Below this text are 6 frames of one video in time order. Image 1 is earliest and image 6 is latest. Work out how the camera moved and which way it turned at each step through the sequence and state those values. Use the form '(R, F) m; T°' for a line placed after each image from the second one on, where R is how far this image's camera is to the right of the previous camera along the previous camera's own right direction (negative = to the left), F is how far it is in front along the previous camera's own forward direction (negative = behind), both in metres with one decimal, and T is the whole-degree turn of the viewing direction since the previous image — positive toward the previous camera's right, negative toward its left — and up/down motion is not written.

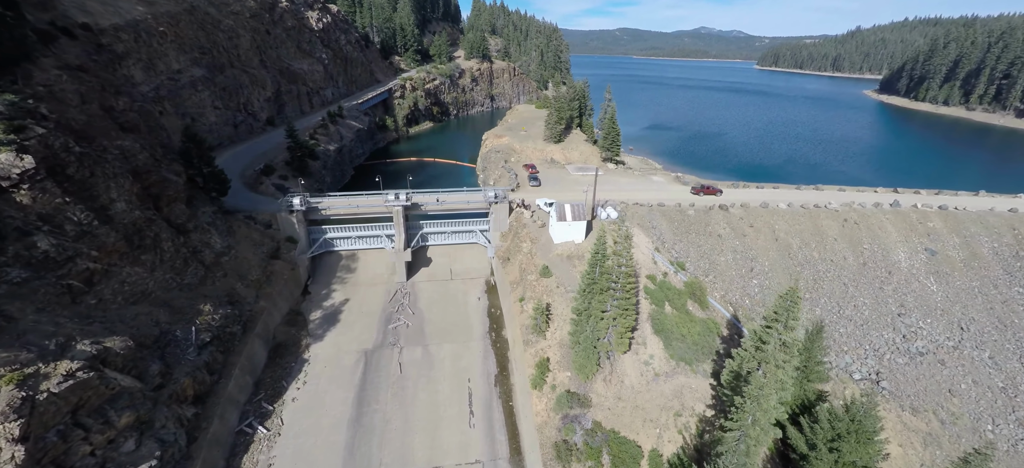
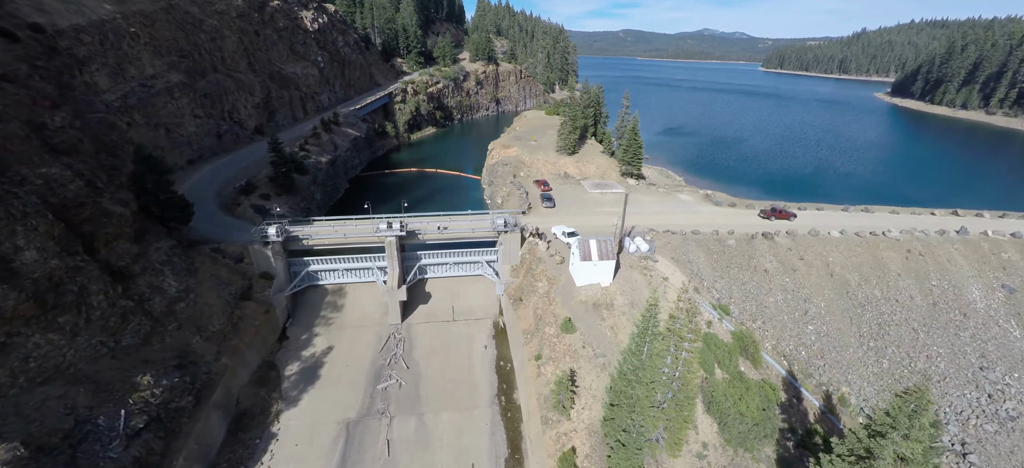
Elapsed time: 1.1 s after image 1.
(-0.8, +5.7) m; -1°
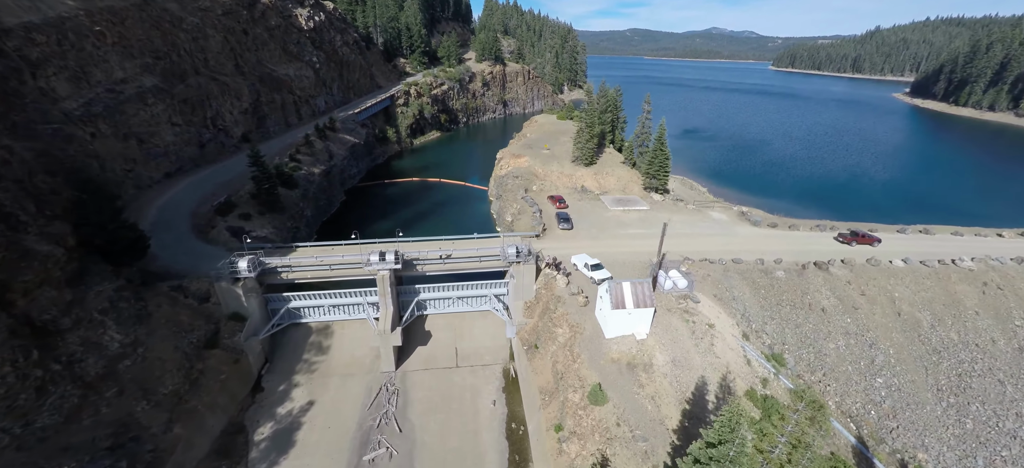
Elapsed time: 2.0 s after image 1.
(-0.7, +5.1) m; -1°
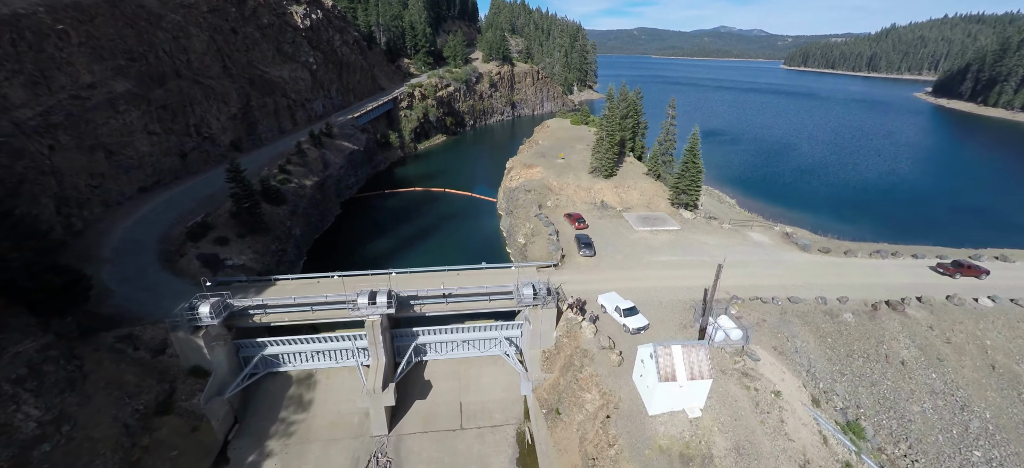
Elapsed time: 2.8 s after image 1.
(-0.7, +4.9) m; -1°
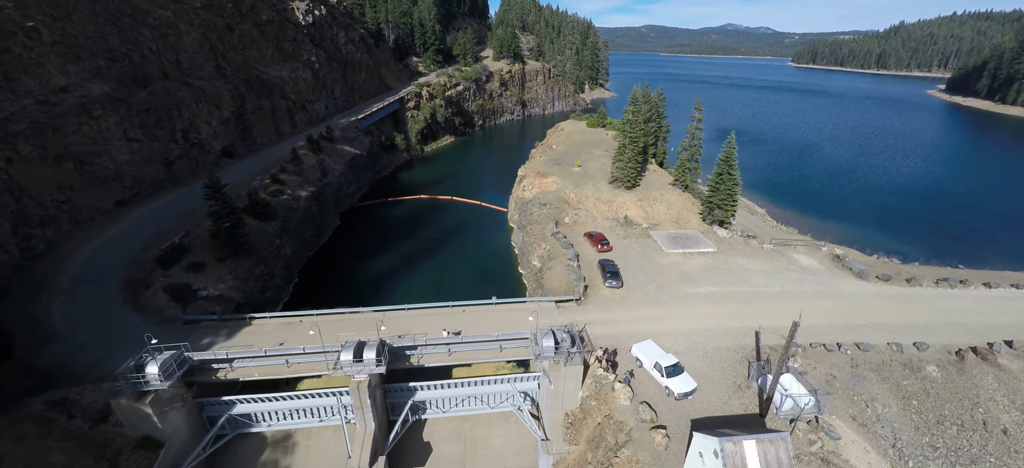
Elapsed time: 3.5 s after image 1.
(-0.5, +4.4) m; -1°
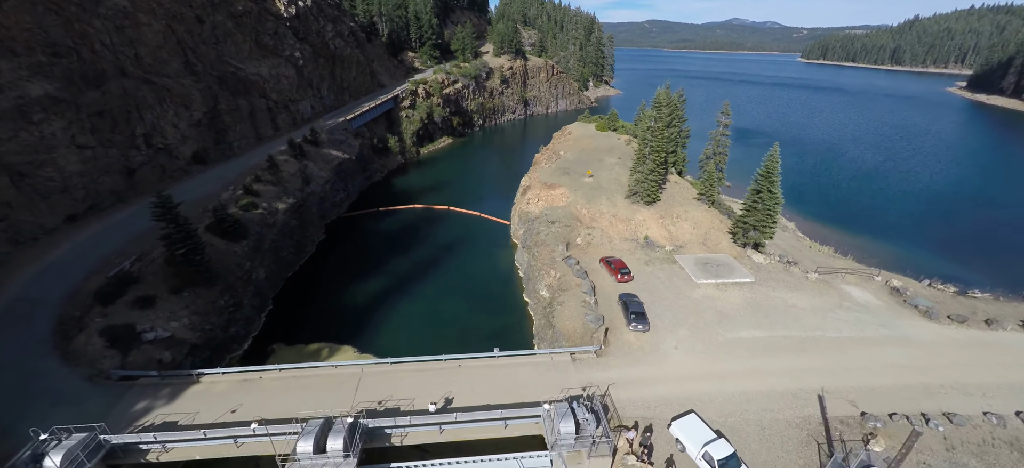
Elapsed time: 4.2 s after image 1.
(-0.4, +4.9) m; 0°
